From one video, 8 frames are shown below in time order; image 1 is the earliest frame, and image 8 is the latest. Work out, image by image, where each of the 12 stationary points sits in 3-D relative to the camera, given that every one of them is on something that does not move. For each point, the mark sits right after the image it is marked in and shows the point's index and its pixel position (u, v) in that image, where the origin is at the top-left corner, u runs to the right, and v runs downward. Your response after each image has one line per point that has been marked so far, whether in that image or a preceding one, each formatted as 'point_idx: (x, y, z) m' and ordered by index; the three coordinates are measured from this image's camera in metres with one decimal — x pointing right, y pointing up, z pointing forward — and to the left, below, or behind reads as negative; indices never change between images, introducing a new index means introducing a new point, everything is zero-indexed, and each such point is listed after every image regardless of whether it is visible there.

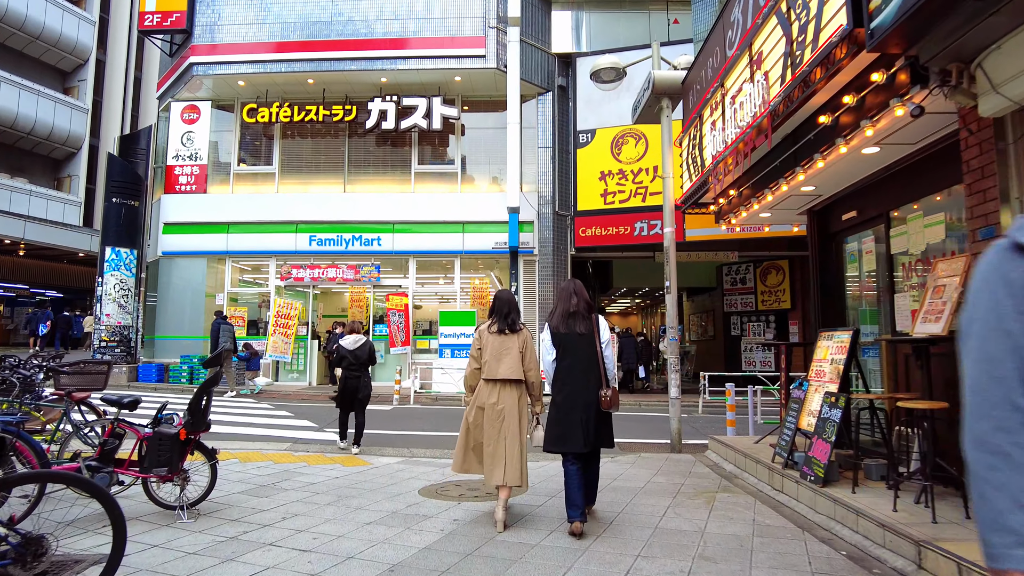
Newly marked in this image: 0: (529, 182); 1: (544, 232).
0: (+0.4, +2.5, +15.7) m
1: (+0.7, +1.3, +15.2) m
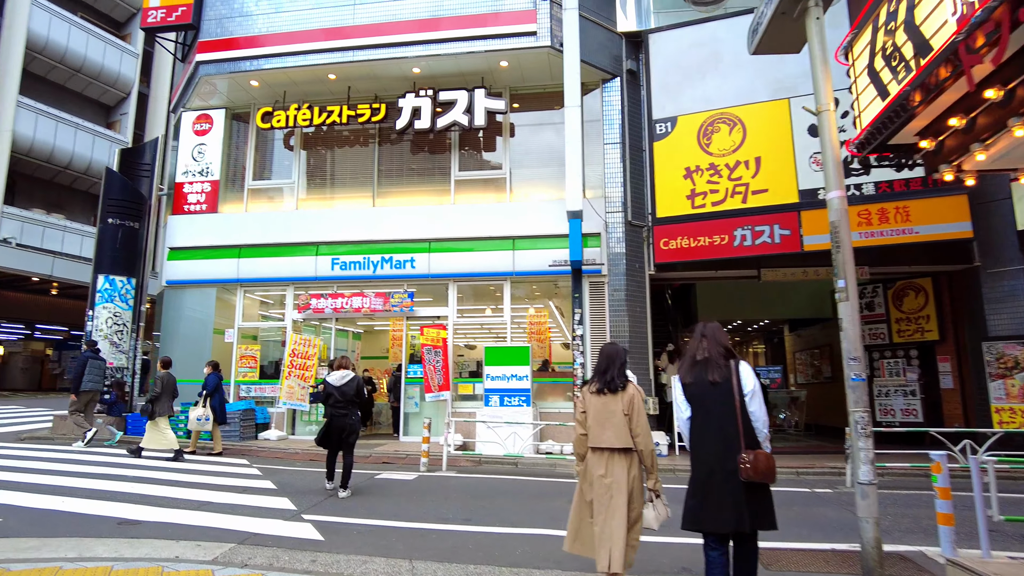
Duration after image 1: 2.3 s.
0: (+1.6, +2.0, +12.7) m
1: (+1.9, +0.8, +12.1) m
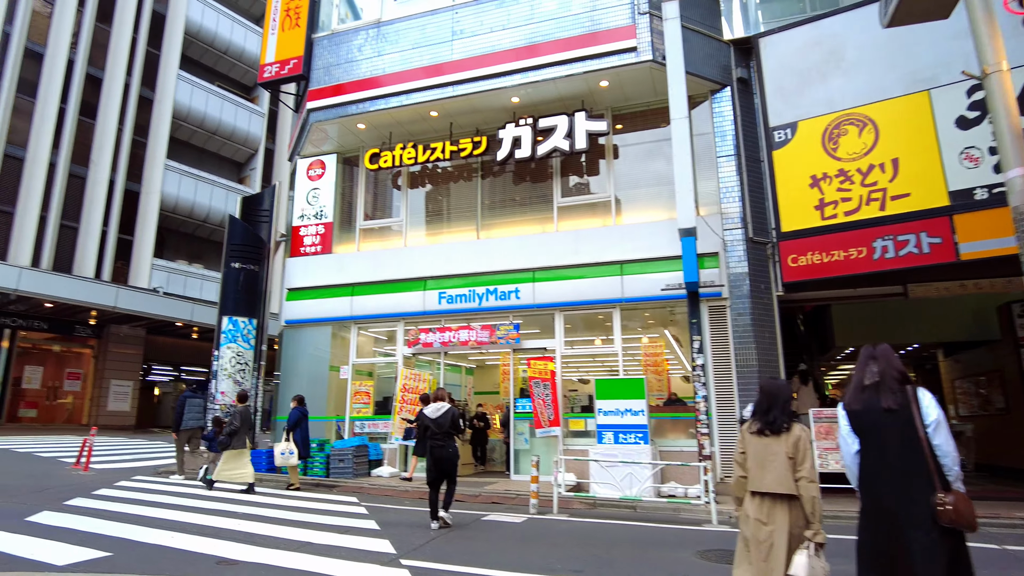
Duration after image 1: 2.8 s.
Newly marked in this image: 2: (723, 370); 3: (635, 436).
0: (+3.5, +1.5, +11.8) m
1: (+3.8, +0.4, +11.2) m
2: (+3.5, -1.4, +10.8) m
3: (+1.9, -2.3, +10.0) m
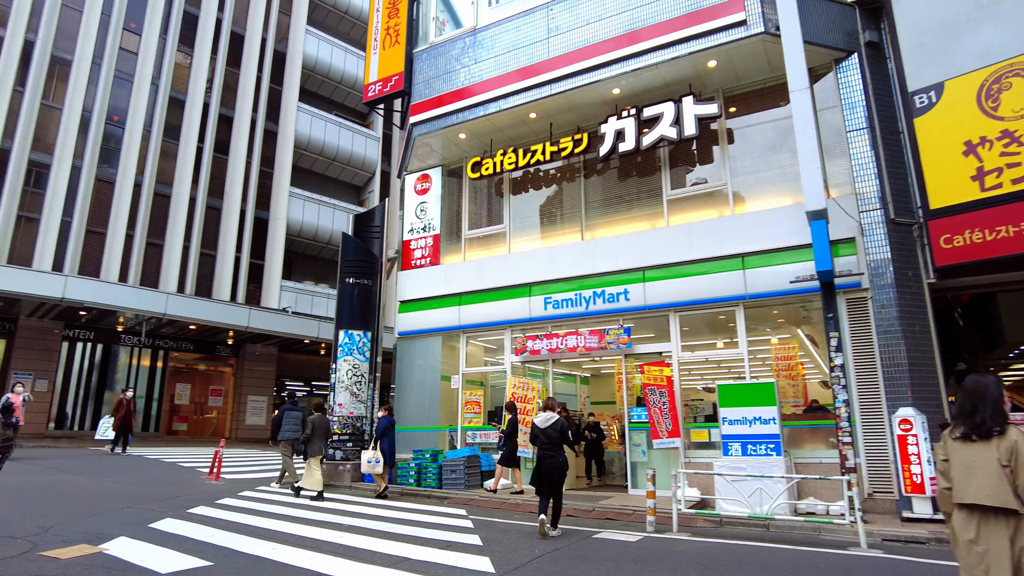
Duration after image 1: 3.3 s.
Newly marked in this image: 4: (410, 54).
0: (+5.3, +1.7, +10.6) m
1: (+5.4, +0.5, +9.8) m
2: (+5.1, -1.2, +9.5) m
3: (+3.5, -2.2, +8.9) m
4: (-2.3, +5.3, +14.8) m
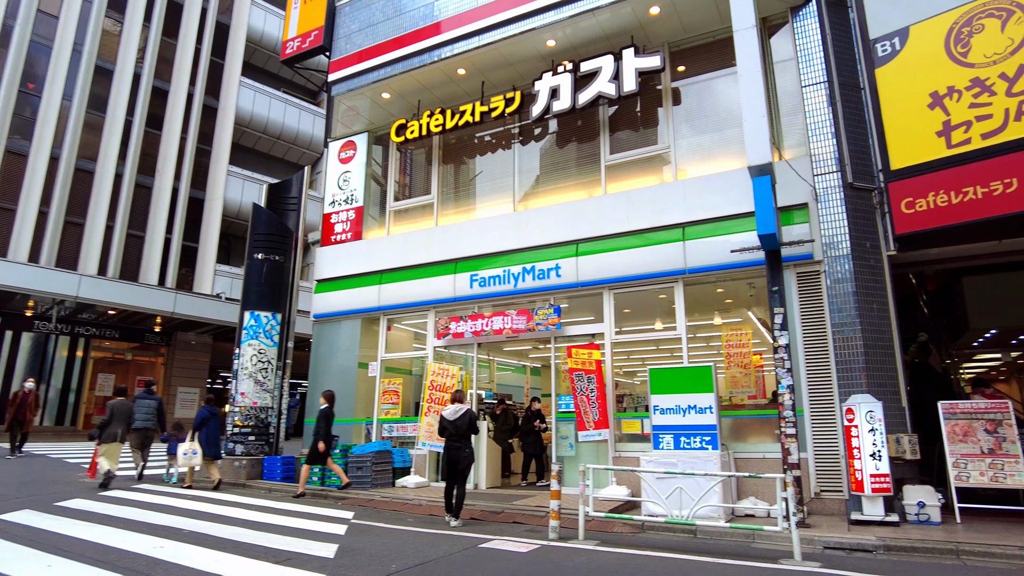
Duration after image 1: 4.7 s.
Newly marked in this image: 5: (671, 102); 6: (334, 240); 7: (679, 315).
0: (+4.0, +2.0, +9.4) m
1: (+4.2, +0.9, +8.7) m
2: (+3.9, -0.8, +8.4) m
3: (+2.2, -1.8, +7.7) m
4: (-3.7, +5.7, +13.4) m
5: (+2.6, +3.0, +10.6) m
6: (-3.6, +1.0, +13.4) m
7: (+2.4, -0.4, +9.4) m
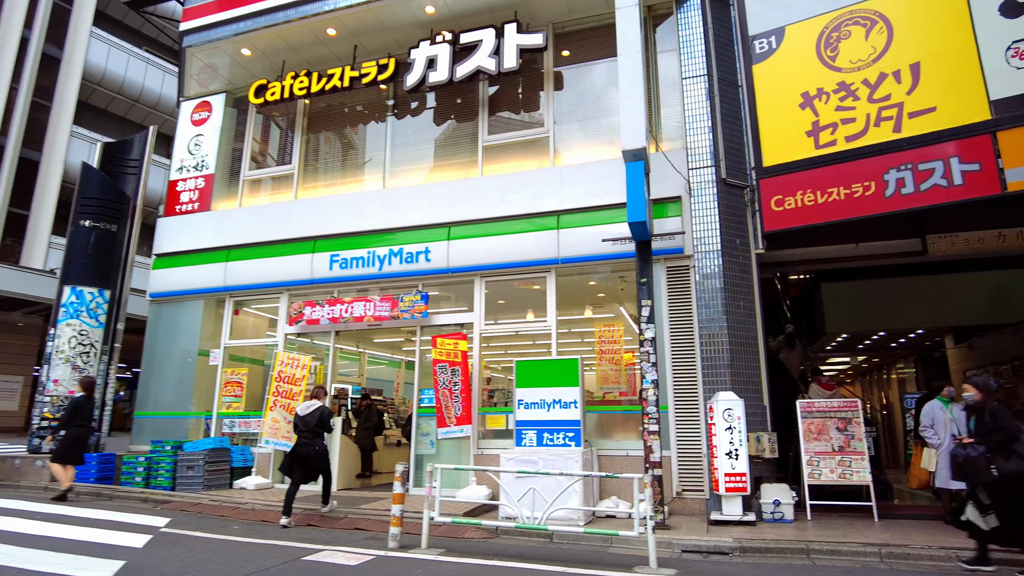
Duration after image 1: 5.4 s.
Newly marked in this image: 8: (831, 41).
0: (+2.2, +2.1, +9.2) m
1: (+2.4, +0.9, +8.5) m
2: (+2.1, -0.8, +8.2) m
3: (+0.6, -1.7, +7.3) m
4: (-5.8, +6.1, +11.9) m
5: (+0.6, +3.2, +10.2) m
6: (-6.0, +1.4, +11.9) m
7: (+0.5, -0.2, +9.0) m
8: (+4.0, +3.1, +8.2) m
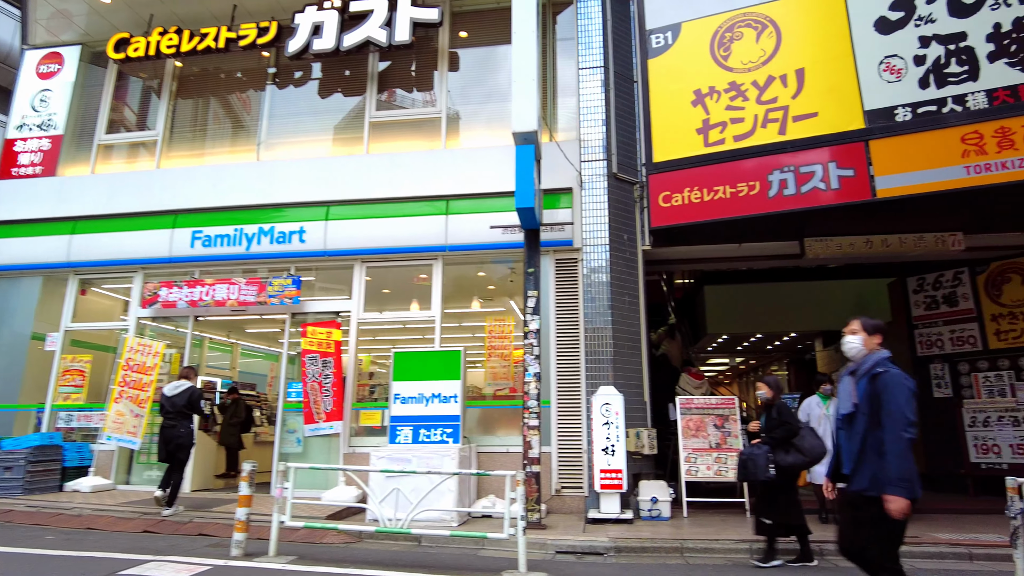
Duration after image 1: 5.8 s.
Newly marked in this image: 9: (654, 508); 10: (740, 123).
0: (+0.7, +2.2, +9.0) m
1: (+1.0, +1.0, +8.4) m
2: (+0.7, -0.7, +8.0) m
3: (-0.8, -1.5, +6.9) m
4: (-7.5, +6.5, +10.4) m
5: (-1.0, +3.3, +9.7) m
6: (-7.8, +1.8, +10.4) m
7: (-1.0, -0.1, +8.5) m
8: (+2.6, +3.1, +8.2) m
9: (+1.5, -2.3, +6.9) m
10: (+2.7, +2.0, +7.8) m
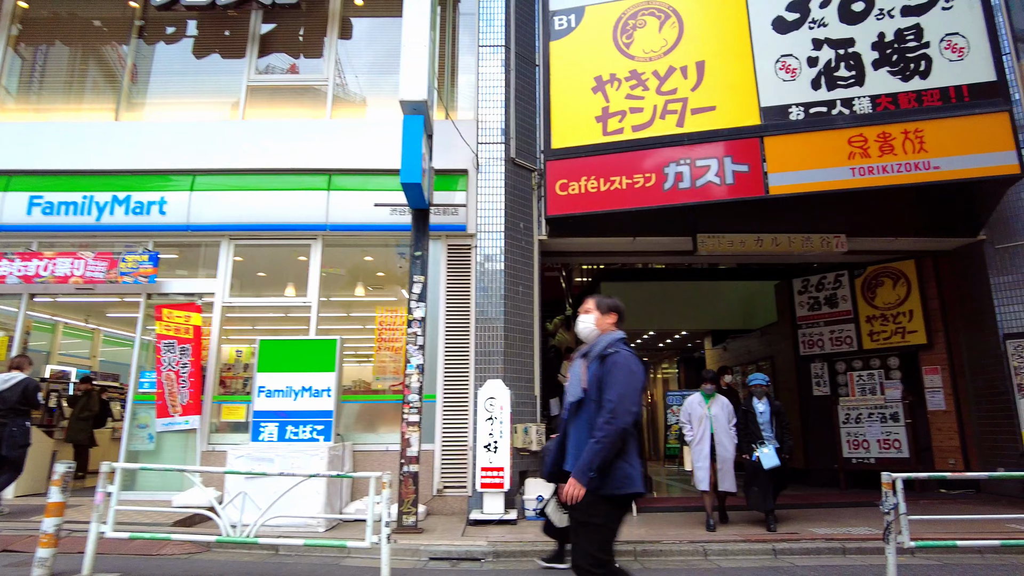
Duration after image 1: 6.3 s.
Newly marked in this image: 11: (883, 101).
0: (-0.6, +2.3, +8.6) m
1: (-0.3, +1.2, +7.9) m
2: (-0.6, -0.5, +7.5) m
3: (-1.9, -1.3, +6.2) m
4: (-8.8, +7.0, +8.8) m
5: (-2.4, +3.5, +9.0) m
6: (-9.3, +2.2, +8.7) m
7: (-2.4, +0.1, +7.8) m
8: (+1.4, +3.2, +8.0) m
9: (+0.3, -2.2, +6.6) m
10: (+1.5, +2.1, +7.7) m
11: (+4.1, +2.1, +7.2) m
